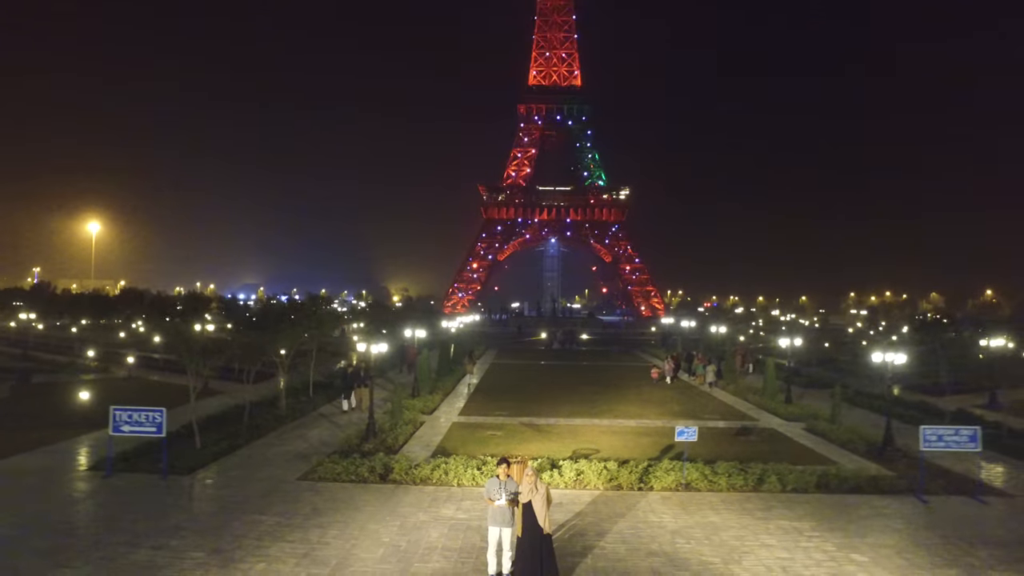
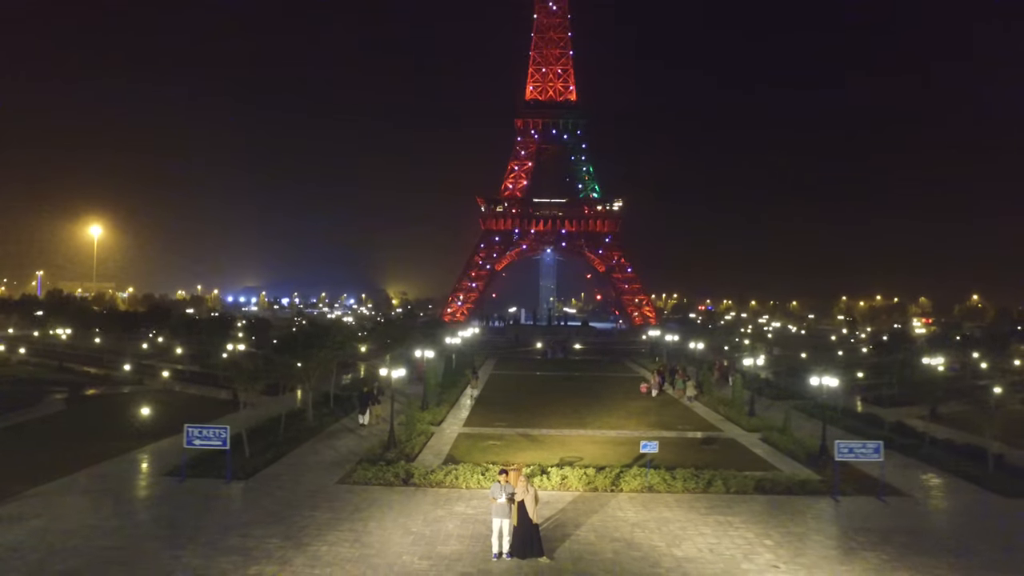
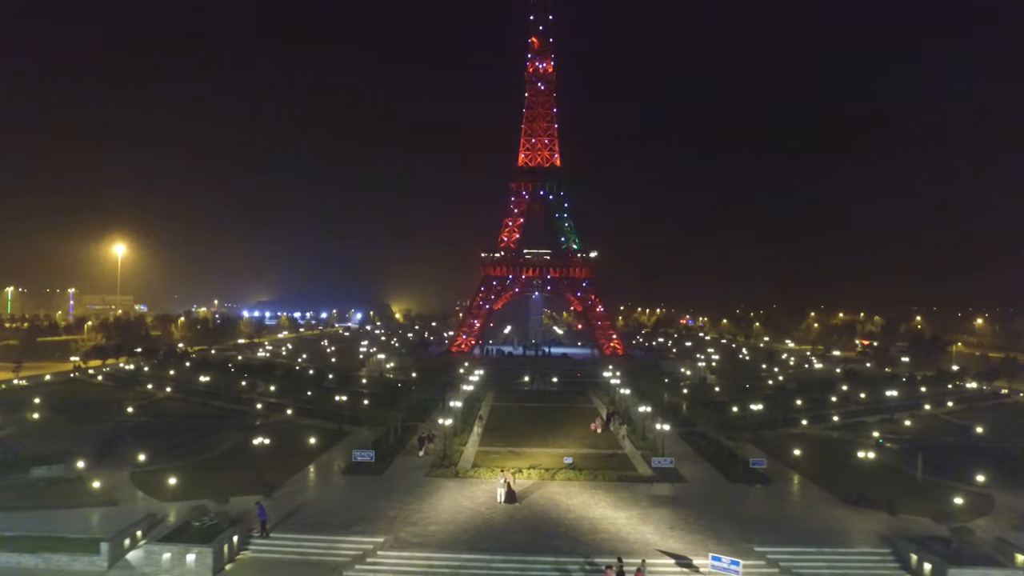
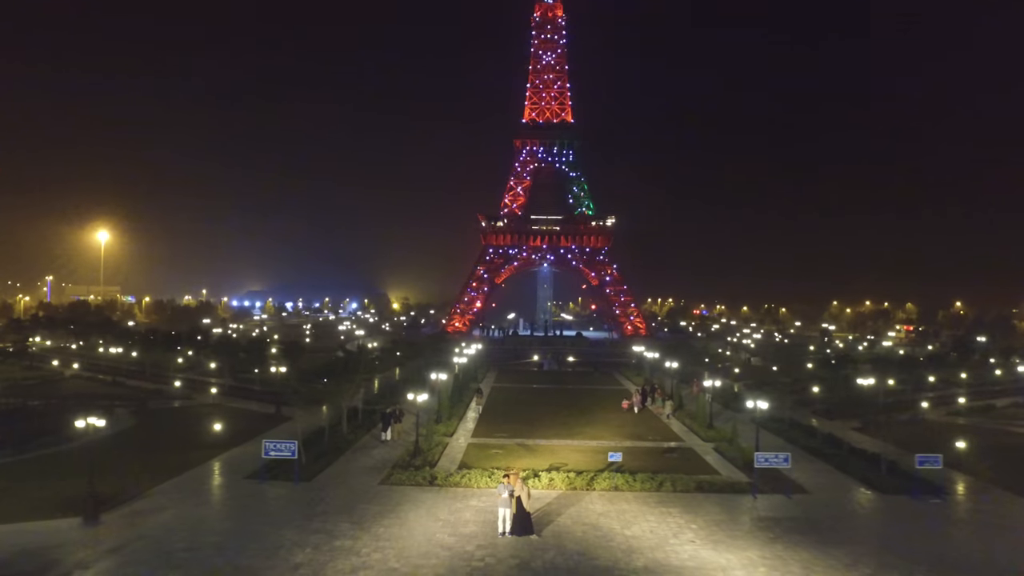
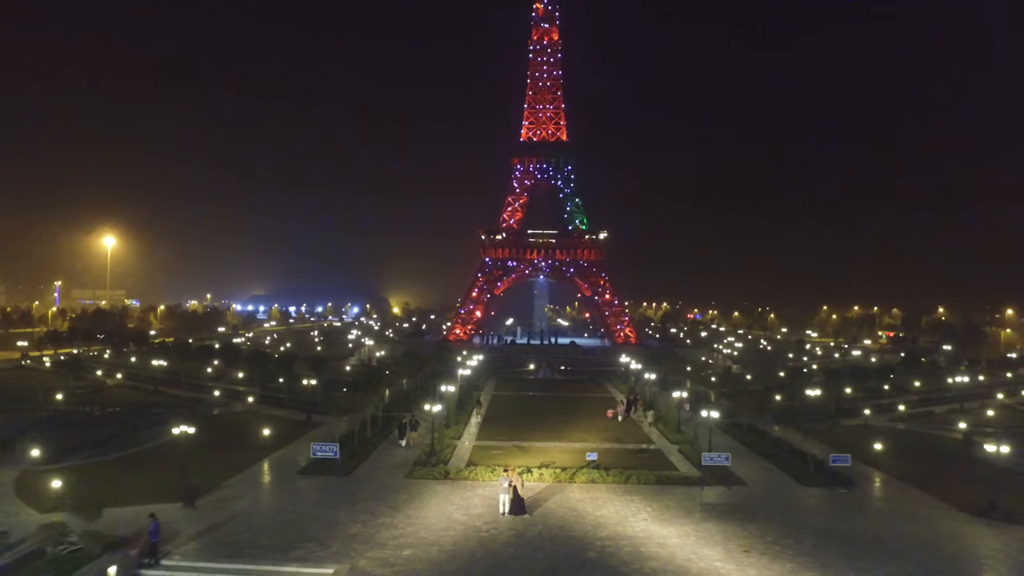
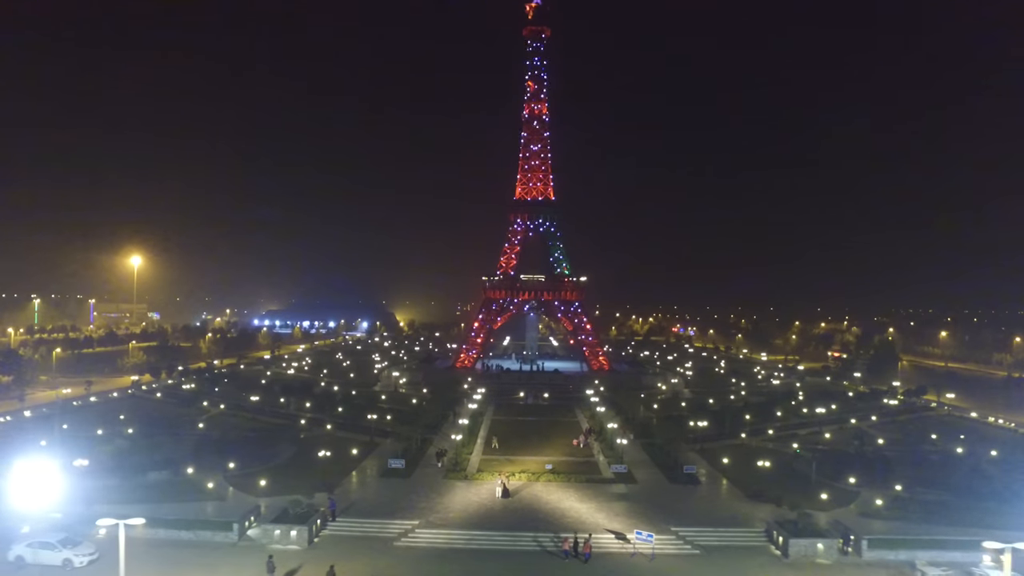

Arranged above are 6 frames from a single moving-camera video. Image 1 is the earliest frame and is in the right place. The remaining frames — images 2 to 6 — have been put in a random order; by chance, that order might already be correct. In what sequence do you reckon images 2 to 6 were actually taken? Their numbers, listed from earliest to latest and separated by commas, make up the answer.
2, 4, 5, 3, 6
